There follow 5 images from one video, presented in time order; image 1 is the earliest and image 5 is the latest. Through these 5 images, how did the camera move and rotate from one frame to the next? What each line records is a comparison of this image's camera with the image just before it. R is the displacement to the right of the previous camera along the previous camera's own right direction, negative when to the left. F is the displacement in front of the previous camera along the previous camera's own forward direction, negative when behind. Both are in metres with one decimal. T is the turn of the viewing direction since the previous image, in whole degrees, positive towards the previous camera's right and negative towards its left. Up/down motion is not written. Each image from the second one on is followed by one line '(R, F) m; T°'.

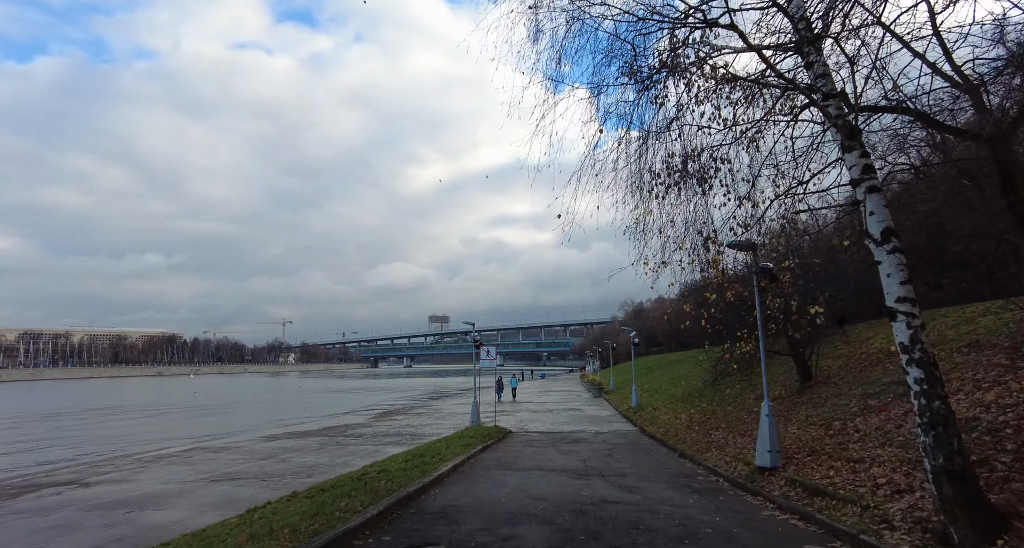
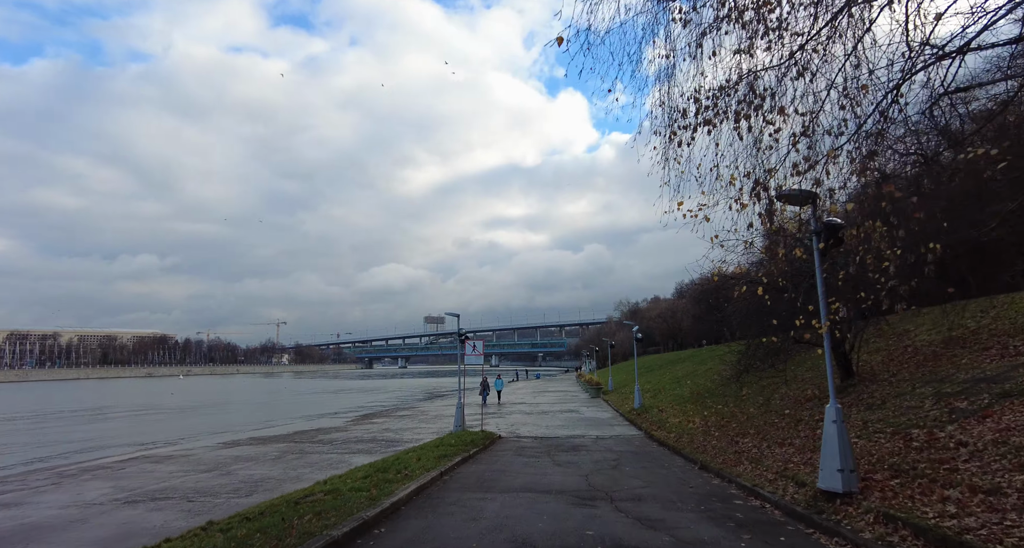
(+0.2, +2.7) m; 0°
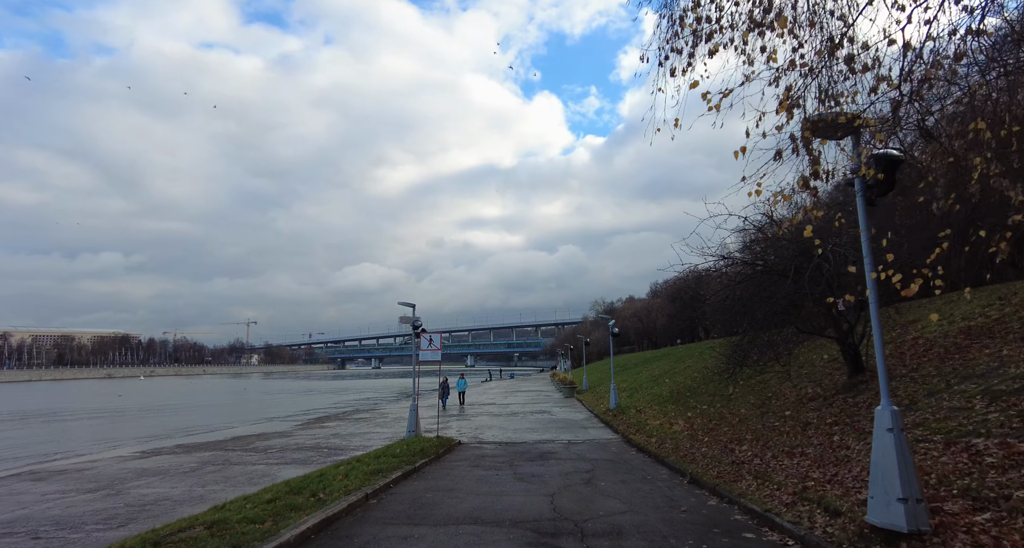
(+0.5, +2.4) m; +3°
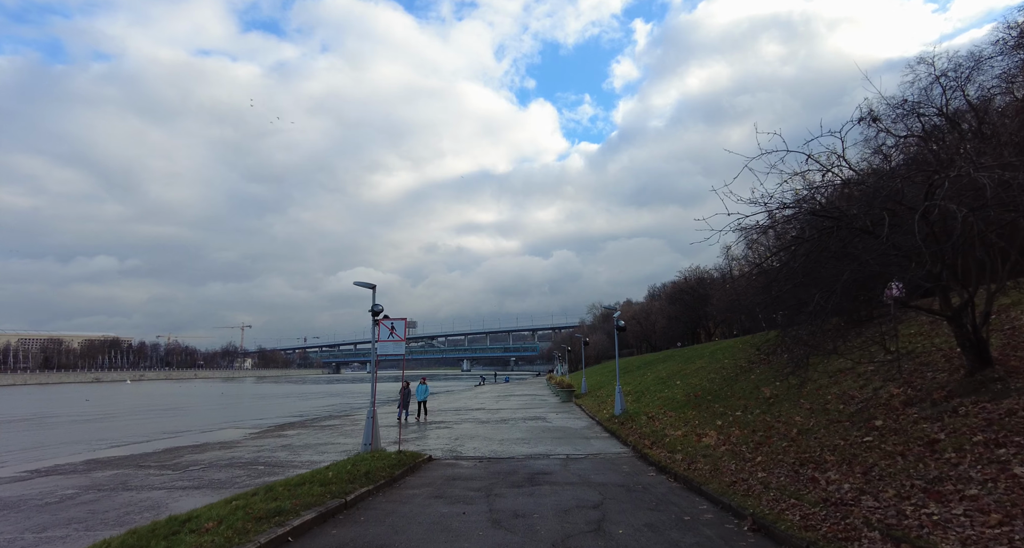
(+0.3, +3.8) m; 0°
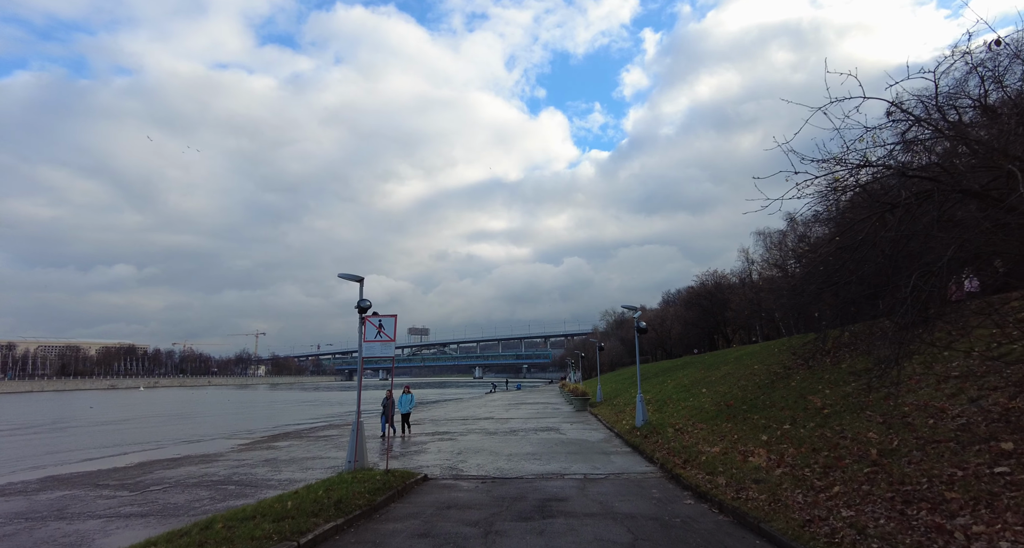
(+0.1, +2.1) m; -1°
